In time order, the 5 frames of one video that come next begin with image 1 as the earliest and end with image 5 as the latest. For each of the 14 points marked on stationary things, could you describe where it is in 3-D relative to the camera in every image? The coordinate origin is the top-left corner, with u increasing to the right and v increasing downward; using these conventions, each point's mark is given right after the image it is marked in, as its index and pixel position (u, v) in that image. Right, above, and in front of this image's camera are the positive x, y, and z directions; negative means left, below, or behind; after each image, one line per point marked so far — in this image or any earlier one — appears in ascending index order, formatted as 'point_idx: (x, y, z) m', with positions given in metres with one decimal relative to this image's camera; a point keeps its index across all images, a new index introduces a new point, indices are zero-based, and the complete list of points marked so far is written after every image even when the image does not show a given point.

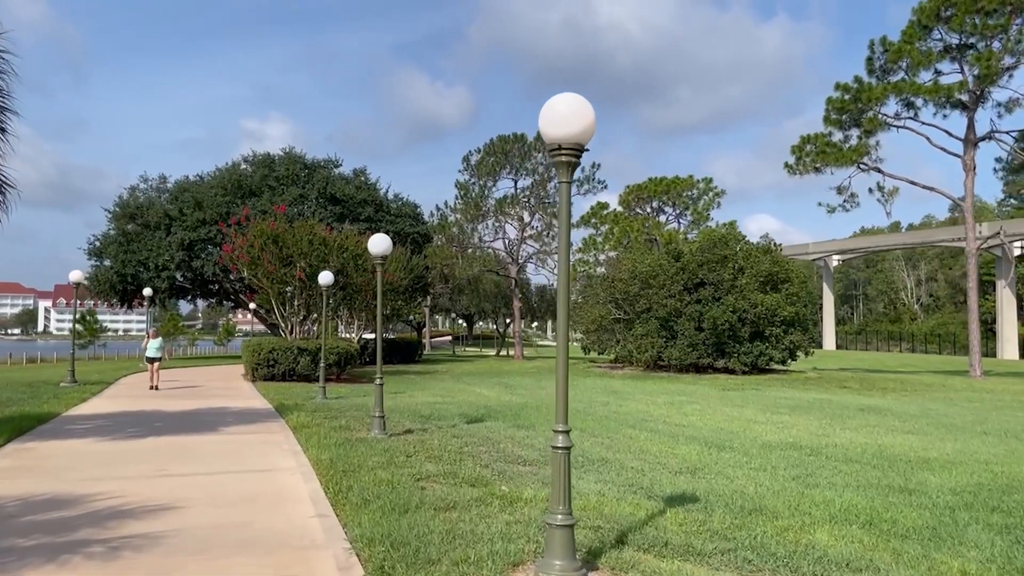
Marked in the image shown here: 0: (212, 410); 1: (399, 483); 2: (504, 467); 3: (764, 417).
0: (-5.1, -2.1, +14.3) m
1: (-0.9, -1.6, +7.0) m
2: (-0.1, -1.8, +8.4) m
3: (+4.2, -2.1, +13.8) m
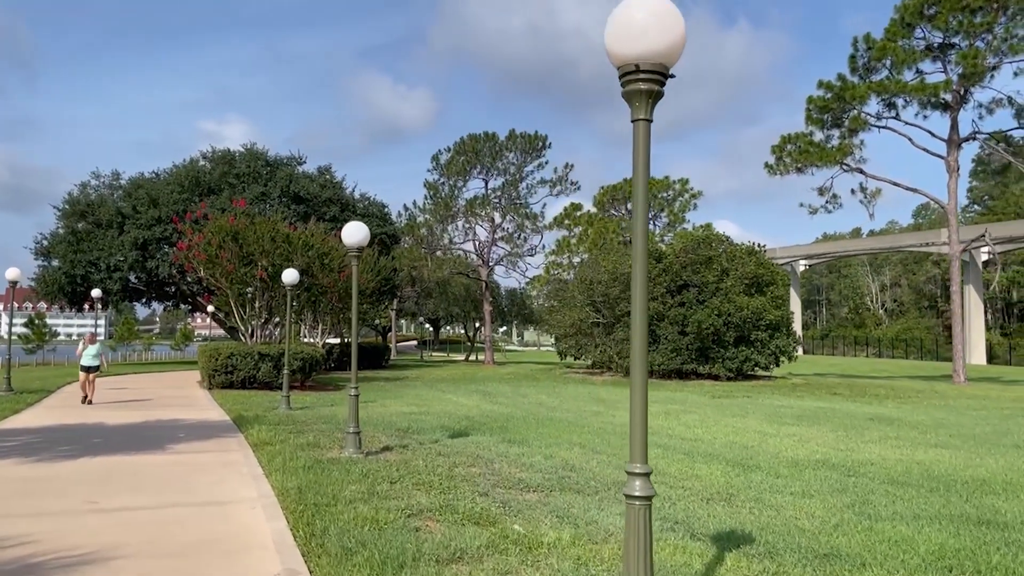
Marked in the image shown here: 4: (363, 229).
0: (-5.3, -2.1, +12.8) m
1: (-0.8, -1.6, +5.7) m
2: (0.0, -1.7, +7.1) m
3: (+4.0, -2.1, +12.7) m
4: (-1.6, +0.7, +9.2) m
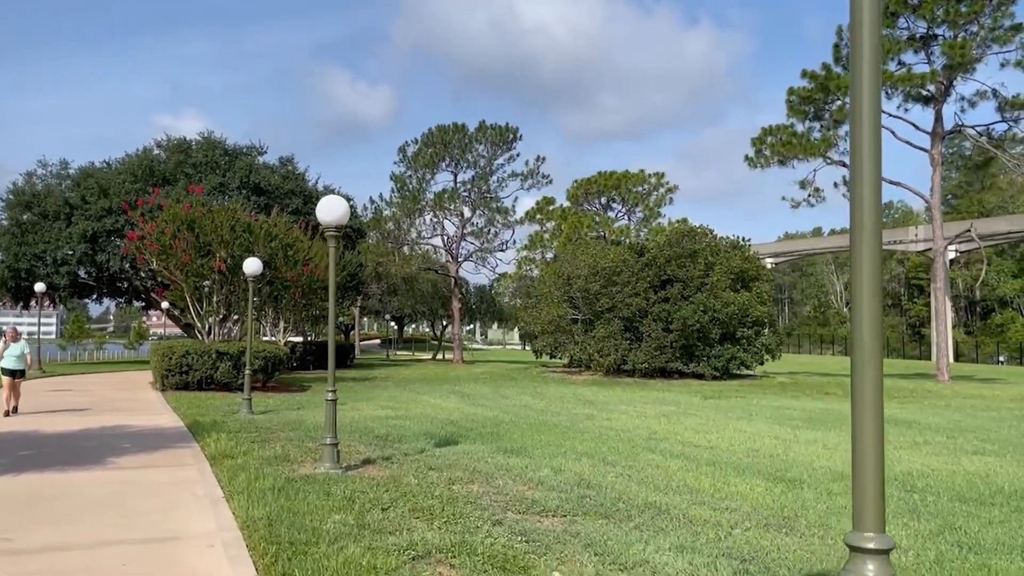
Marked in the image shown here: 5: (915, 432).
0: (-5.4, -1.9, +11.2) m
1: (-0.6, -1.4, +4.3) m
2: (+0.1, -1.6, +5.8) m
3: (+3.8, -2.0, +11.6) m
4: (-1.6, +0.8, +7.8) m
5: (+5.8, -2.1, +12.1) m
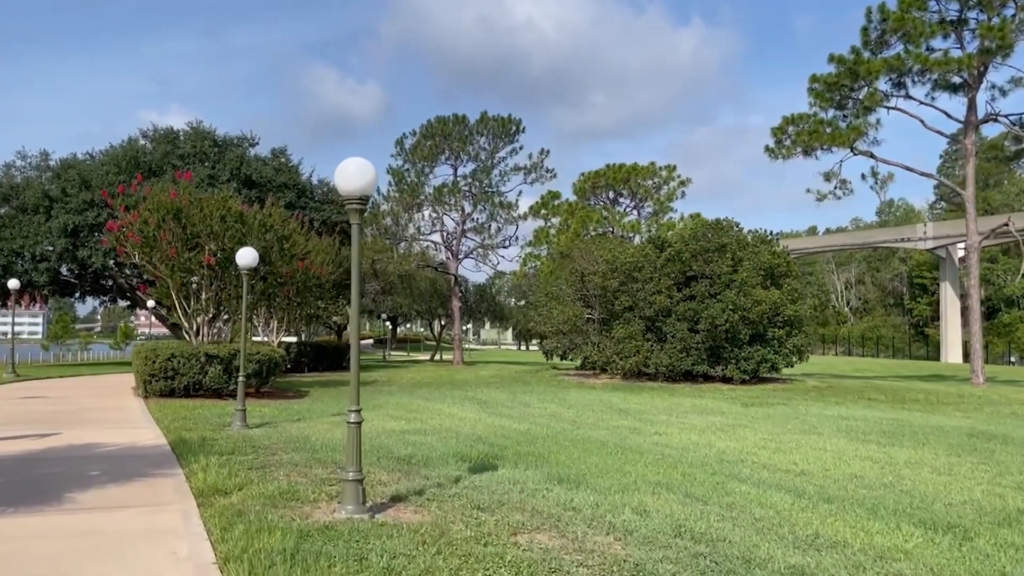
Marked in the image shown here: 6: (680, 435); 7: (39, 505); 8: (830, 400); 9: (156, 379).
0: (-4.9, -1.8, +9.4) m
1: (-0.1, -1.4, +2.6) m
2: (+0.6, -1.6, +4.1) m
3: (+4.3, -1.9, +9.9) m
4: (-1.0, +0.9, +6.1) m
5: (+6.2, -2.0, +10.4) m
6: (+2.3, -2.0, +11.5) m
7: (-3.7, -1.7, +6.6) m
8: (+7.0, -2.4, +18.5) m
9: (-6.8, -1.7, +16.1) m
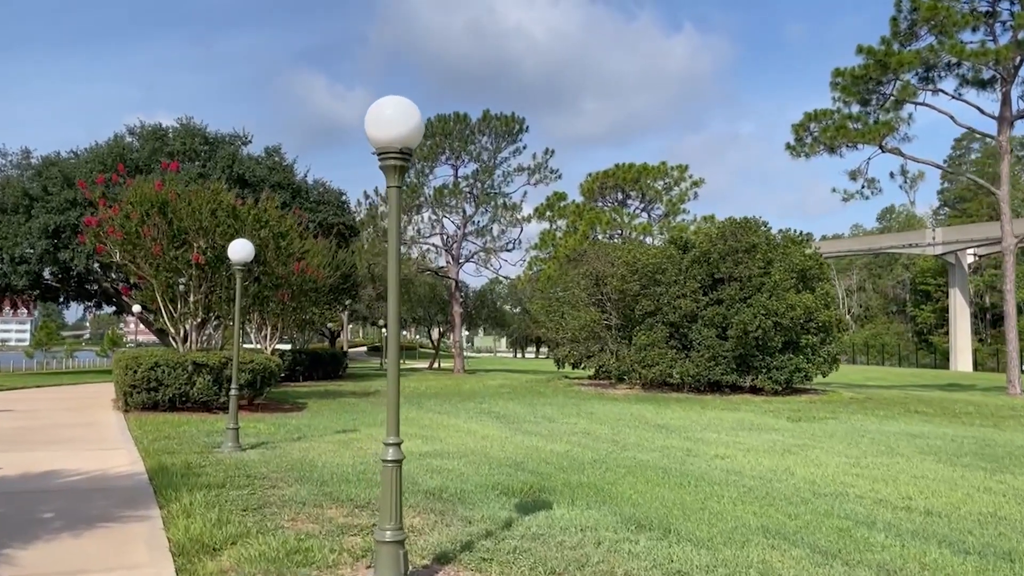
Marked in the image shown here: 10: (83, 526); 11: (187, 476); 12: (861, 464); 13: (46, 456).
0: (-4.5, -1.8, +7.8) m
1: (+0.5, -1.3, +1.0) m
2: (+1.2, -1.5, +2.4) m
3: (+4.8, -1.9, +8.3) m
4: (-0.5, +0.9, +4.5) m
5: (+6.7, -2.0, +8.8) m
6: (+2.8, -2.0, +9.9) m
7: (-3.2, -1.6, +4.9) m
8: (+7.3, -2.5, +16.9) m
9: (-6.4, -1.8, +14.4) m
10: (-3.1, -1.7, +6.0) m
11: (-3.1, -1.8, +8.0) m
12: (+3.9, -2.0, +9.5) m
13: (-5.4, -1.9, +9.7) m
